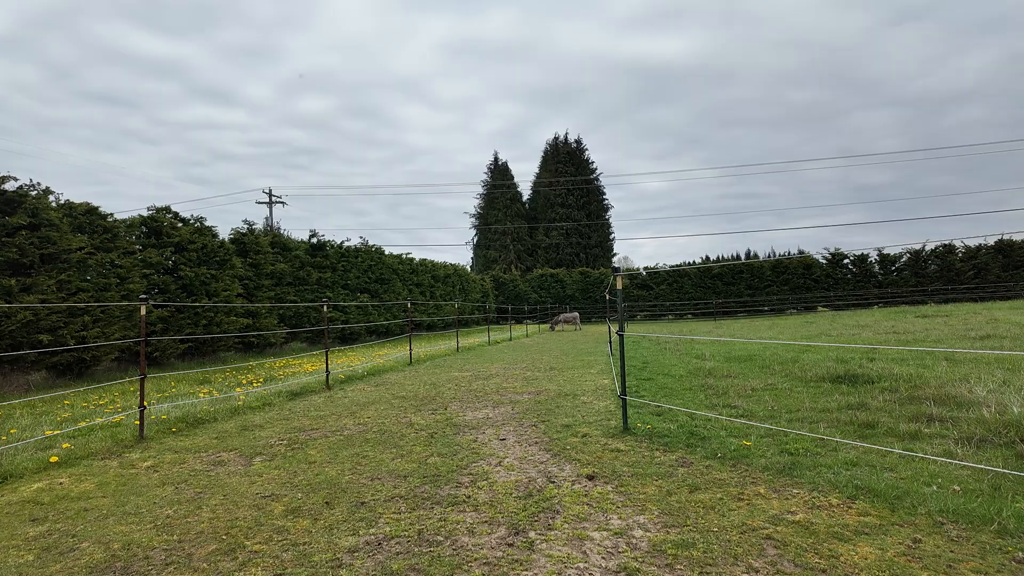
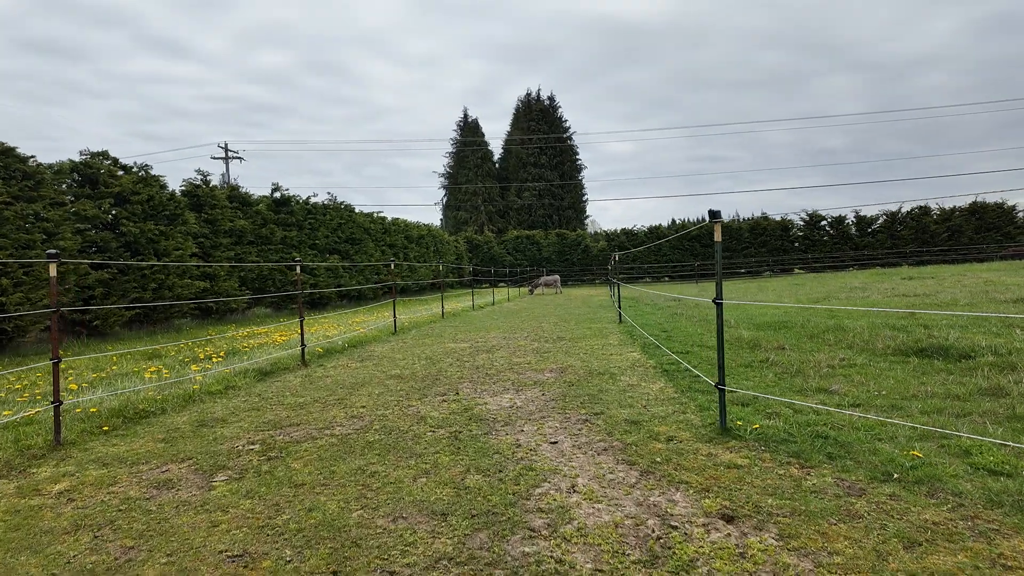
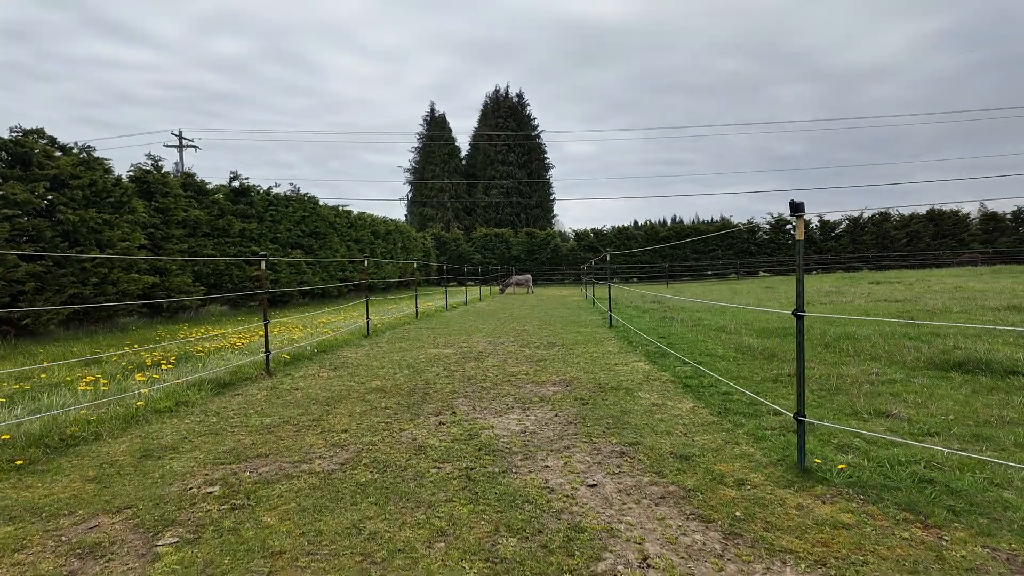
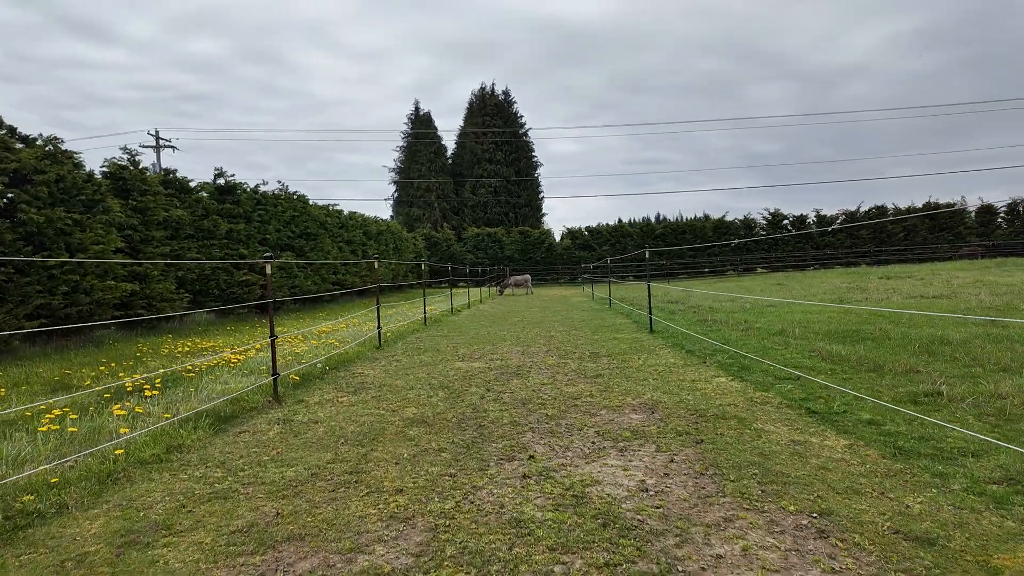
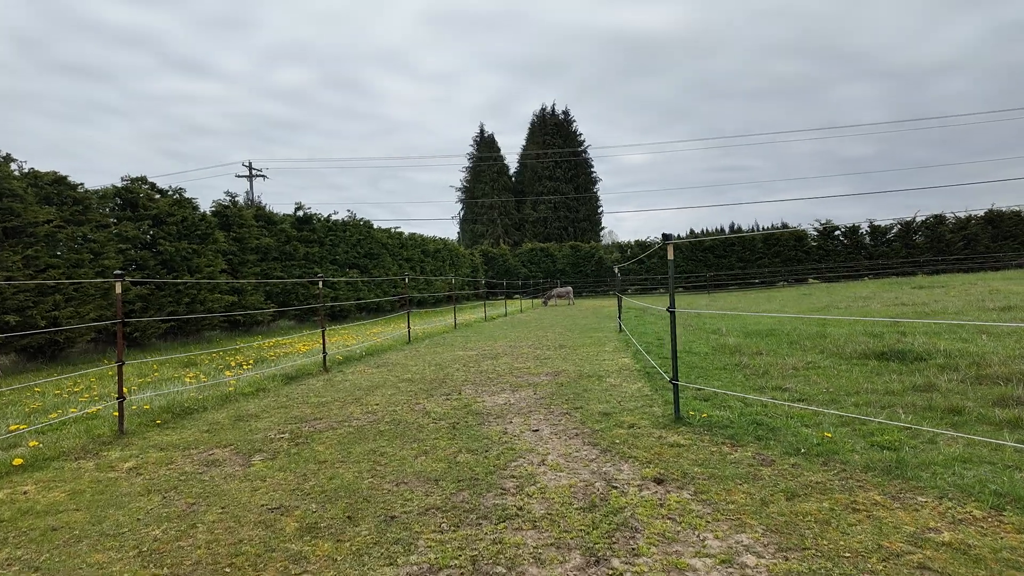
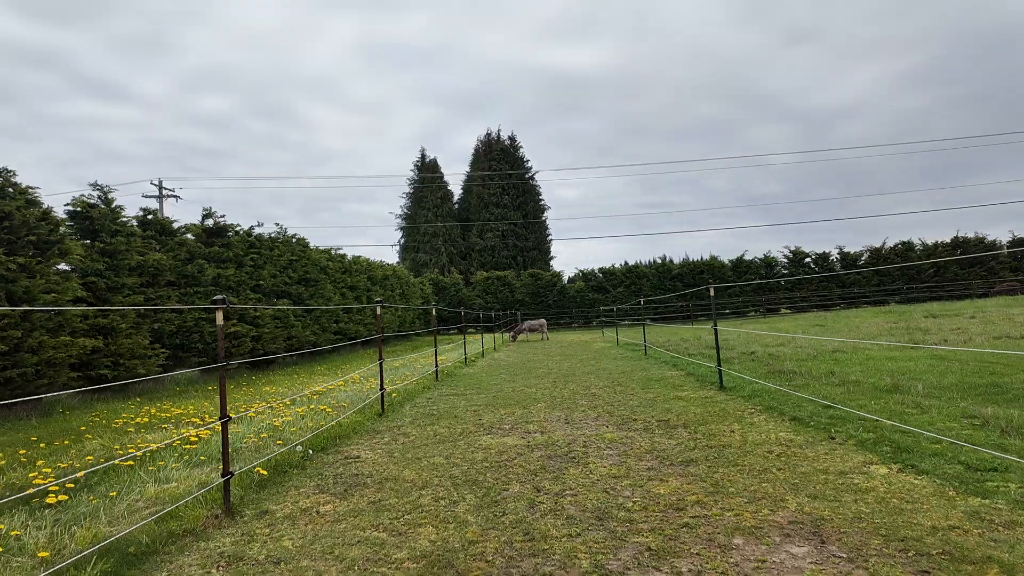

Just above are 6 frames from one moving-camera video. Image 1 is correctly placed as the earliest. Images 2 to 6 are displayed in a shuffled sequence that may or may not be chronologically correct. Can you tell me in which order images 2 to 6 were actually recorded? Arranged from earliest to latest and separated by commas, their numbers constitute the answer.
5, 2, 3, 4, 6
